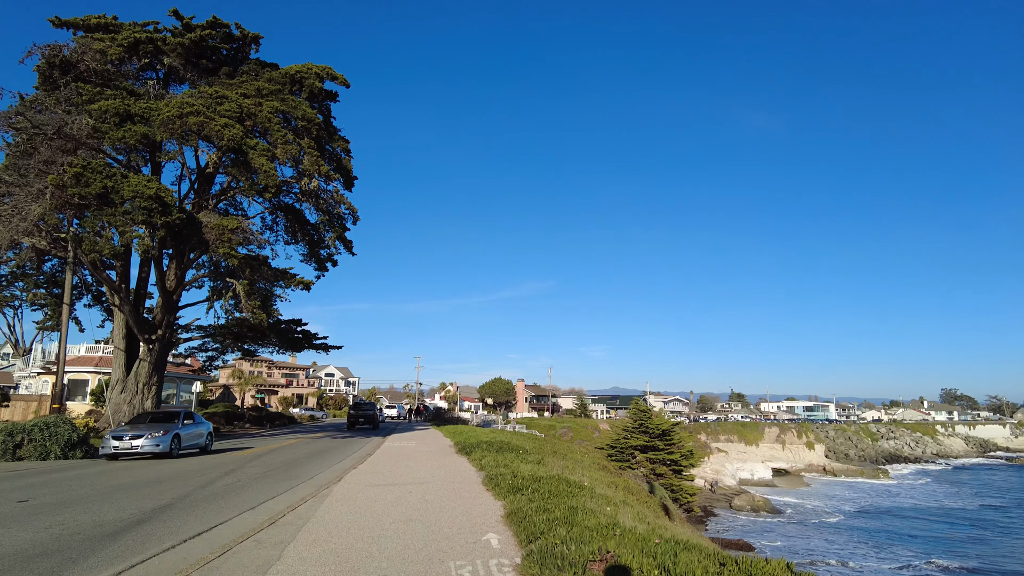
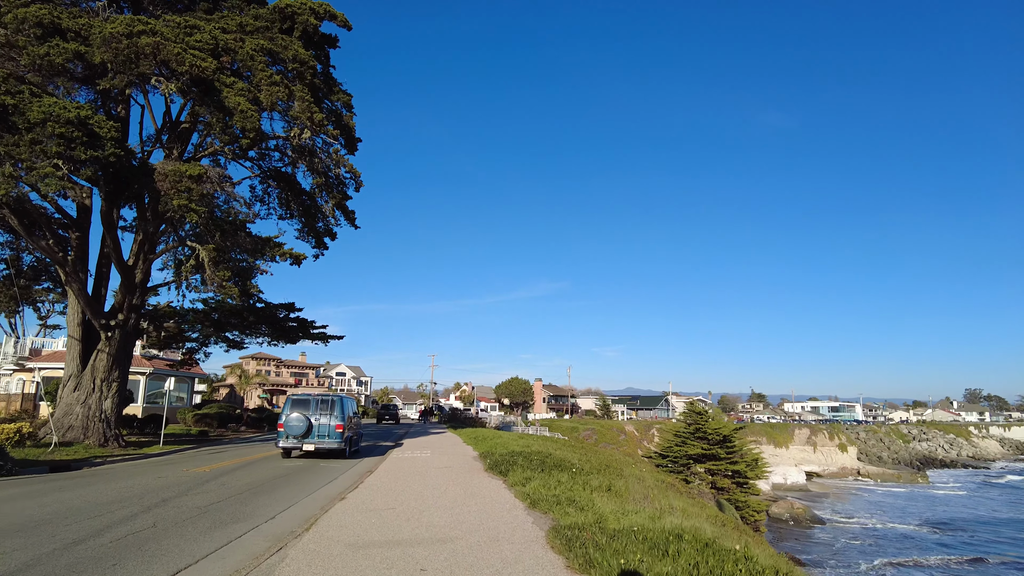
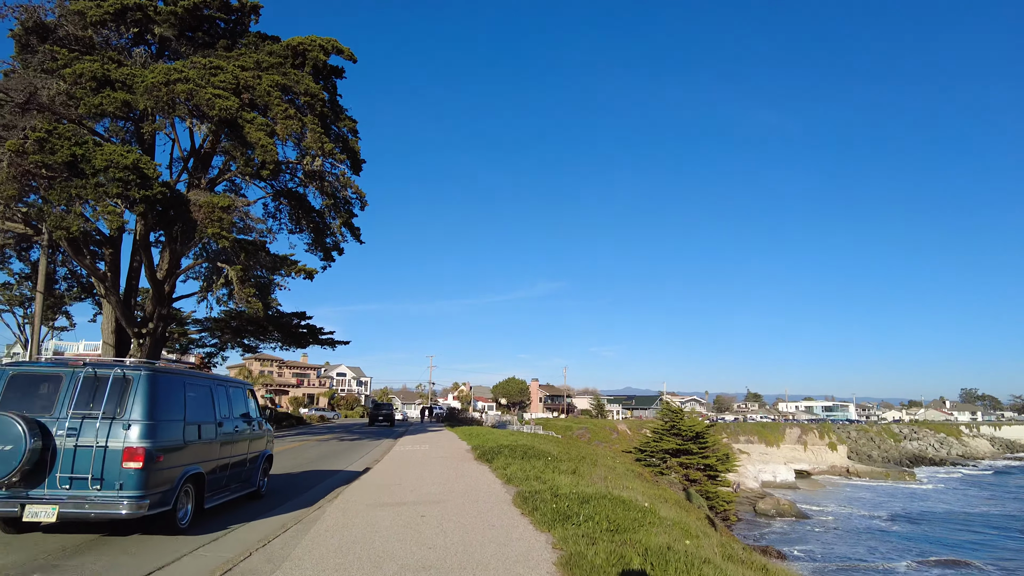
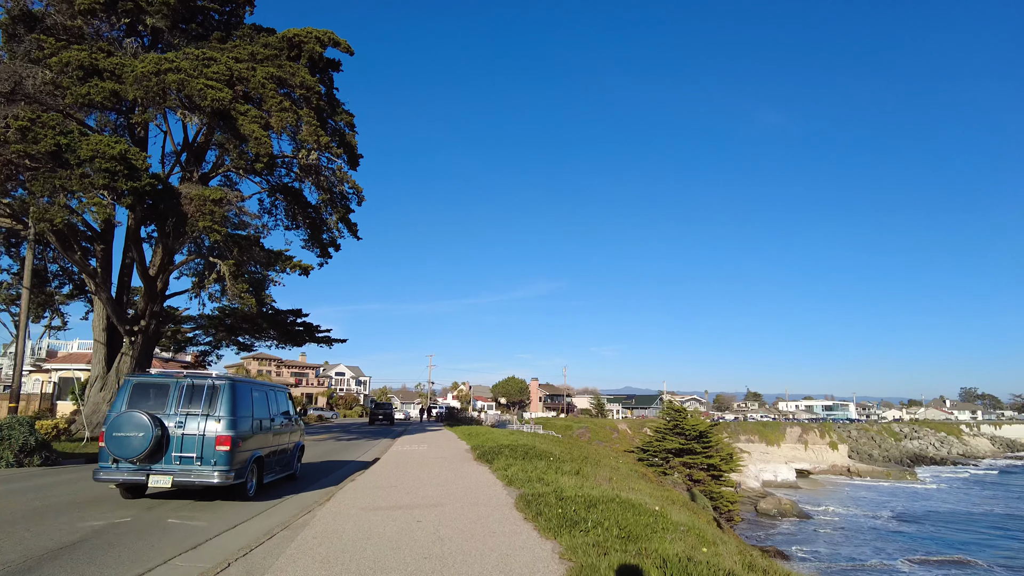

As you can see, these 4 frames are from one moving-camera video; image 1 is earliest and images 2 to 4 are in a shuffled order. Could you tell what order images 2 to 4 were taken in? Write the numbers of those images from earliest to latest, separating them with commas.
3, 4, 2
